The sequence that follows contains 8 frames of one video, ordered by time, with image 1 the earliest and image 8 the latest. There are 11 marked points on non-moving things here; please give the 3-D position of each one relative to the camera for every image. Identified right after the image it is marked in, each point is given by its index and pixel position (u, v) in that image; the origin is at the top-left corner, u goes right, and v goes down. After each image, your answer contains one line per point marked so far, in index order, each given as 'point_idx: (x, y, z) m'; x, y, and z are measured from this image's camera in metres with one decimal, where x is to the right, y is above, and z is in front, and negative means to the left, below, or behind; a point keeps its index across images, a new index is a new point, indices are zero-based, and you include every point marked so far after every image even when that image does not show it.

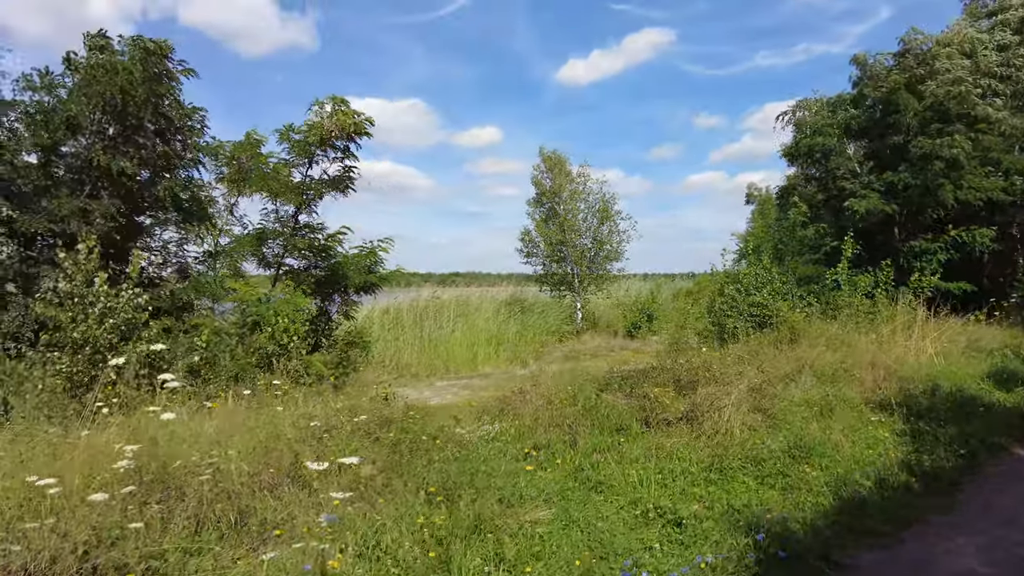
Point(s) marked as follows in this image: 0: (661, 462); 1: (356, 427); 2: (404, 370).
0: (+0.9, -1.1, +3.9) m
1: (-1.2, -1.1, +5.1) m
2: (-2.4, -1.8, +13.8) m
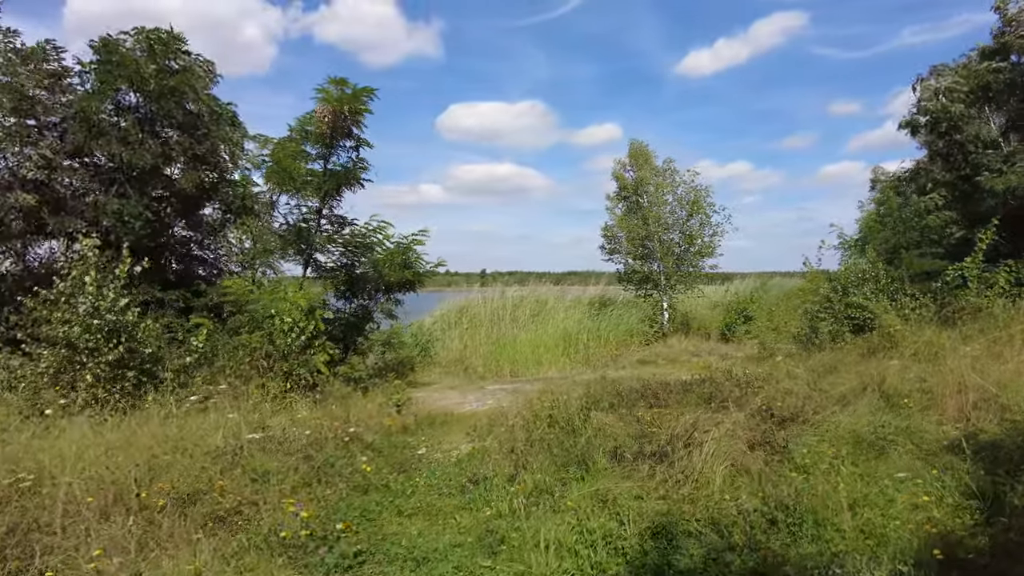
0: (+0.4, -1.0, +2.9) m
1: (-1.5, -1.1, +4.5) m
2: (-1.0, -1.8, +13.2) m
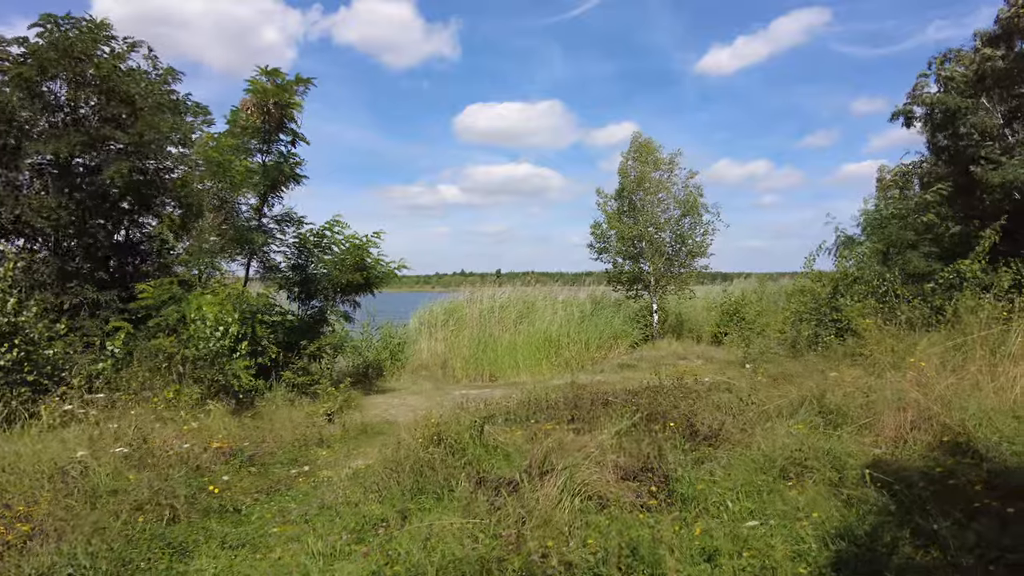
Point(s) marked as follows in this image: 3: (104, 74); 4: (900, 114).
0: (-0.4, -1.0, +2.5) m
1: (-2.2, -1.1, +4.1) m
2: (-1.5, -1.8, +12.8) m
3: (-5.0, +2.6, +7.9) m
4: (+6.5, +2.8, +10.8) m
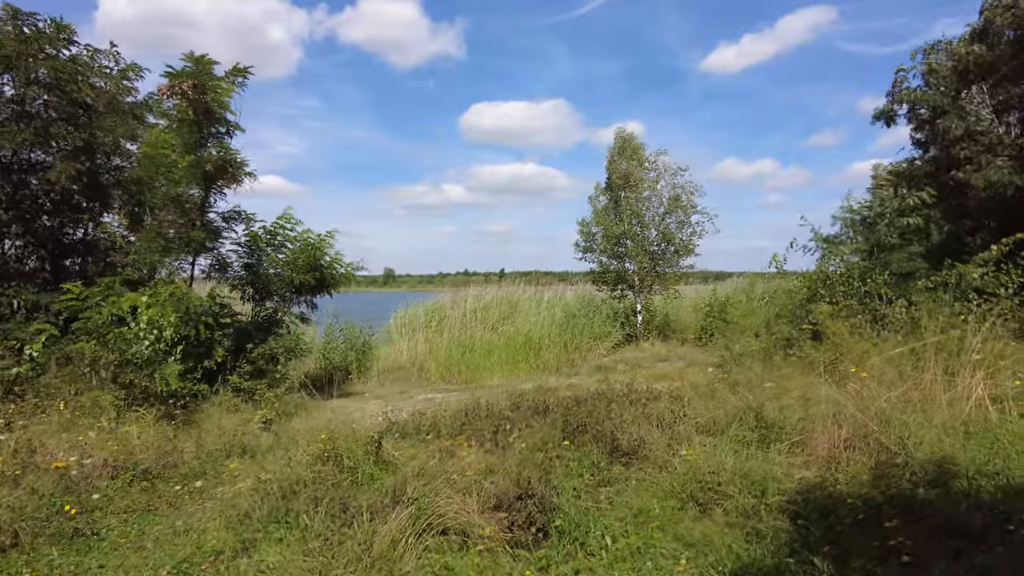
0: (-1.0, -1.1, +2.1) m
1: (-2.8, -1.1, +3.8) m
2: (-2.0, -1.8, +12.5) m
3: (-5.5, +2.6, +7.6) m
4: (+6.0, +2.8, +10.4) m
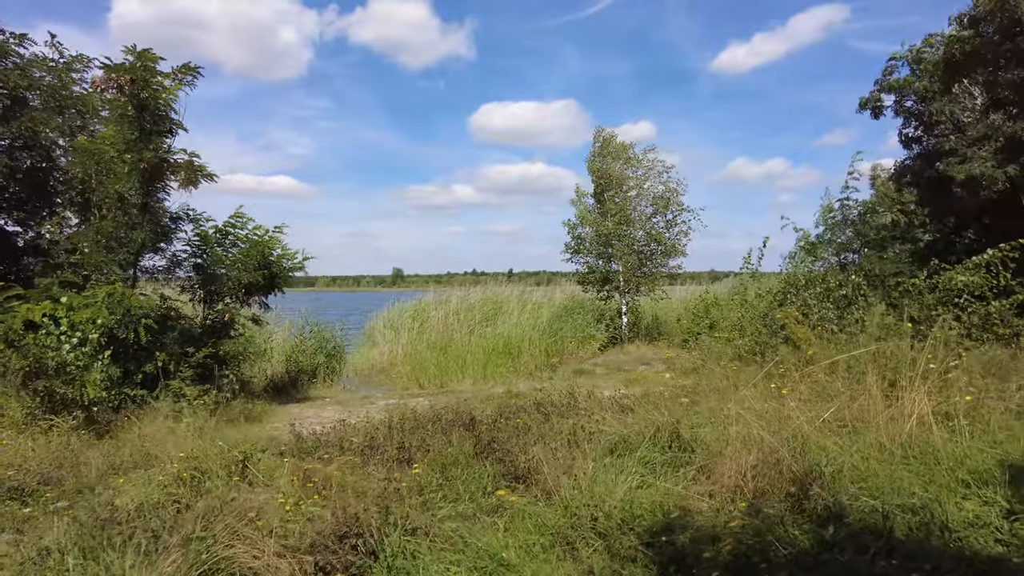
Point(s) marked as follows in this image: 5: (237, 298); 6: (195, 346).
0: (-1.6, -1.1, +1.8) m
1: (-3.4, -1.1, +3.4) m
2: (-2.4, -1.8, +12.1) m
3: (-6.1, +2.6, +7.3) m
4: (+5.5, +2.8, +9.9) m
5: (-3.7, -0.1, +8.7) m
6: (-3.9, -0.7, +7.9) m
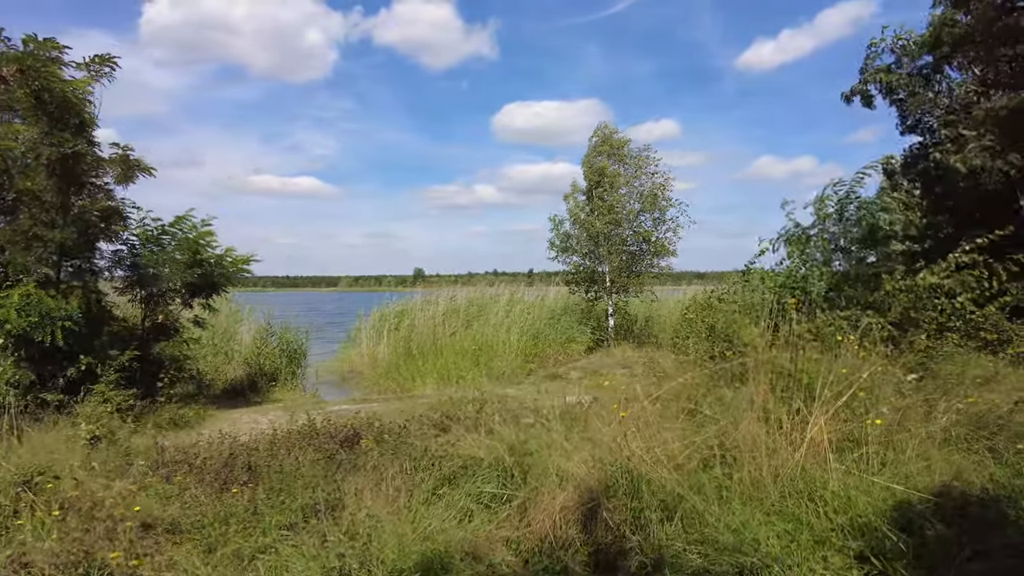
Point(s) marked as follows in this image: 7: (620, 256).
0: (-2.5, -1.1, +1.4) m
1: (-4.3, -1.1, +3.1) m
2: (-3.0, -1.8, +11.7) m
3: (-6.7, +2.6, +7.1) m
4: (+4.9, +2.8, +9.2) m
5: (-4.3, -0.1, +8.4) m
6: (-4.6, -0.7, +7.6) m
7: (+2.4, +0.7, +14.5) m
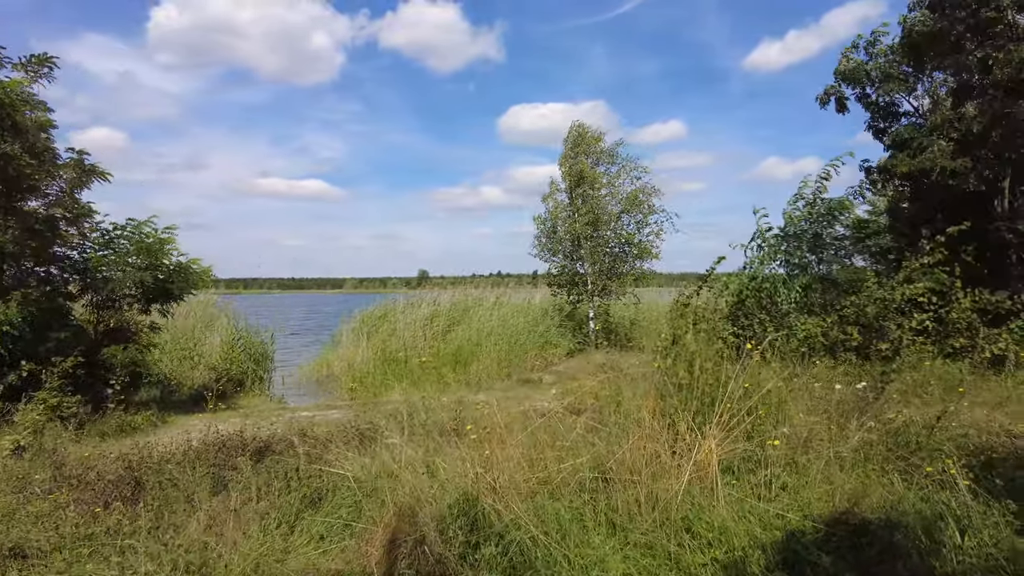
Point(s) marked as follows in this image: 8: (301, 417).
0: (-3.1, -1.1, +1.2) m
1: (-4.8, -1.2, +2.9) m
2: (-3.4, -1.9, +11.6) m
3: (-7.3, +2.6, +7.0) m
4: (+4.4, +2.7, +9.0) m
5: (-4.8, -0.2, +8.2) m
6: (-5.1, -0.8, +7.5) m
7: (+2.0, +0.7, +14.2) m
8: (-2.8, -1.7, +8.7) m
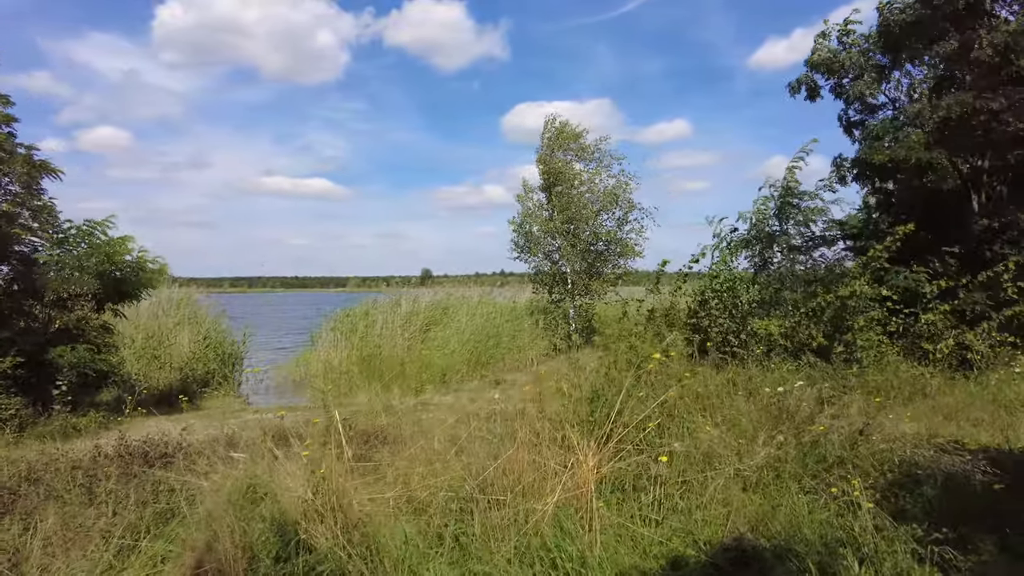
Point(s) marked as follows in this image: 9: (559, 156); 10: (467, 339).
0: (-3.7, -1.1, +0.9) m
1: (-5.3, -1.2, +2.7) m
2: (-3.9, -1.8, +11.3) m
3: (-7.7, +2.6, +6.8) m
4: (+3.9, +2.7, +8.7) m
5: (-5.3, -0.2, +8.0) m
6: (-5.6, -0.7, +7.2) m
7: (+1.6, +0.7, +14.0) m
8: (-3.2, -1.7, +8.5) m
9: (+1.1, +2.9, +14.1) m
10: (-0.9, -1.1, +13.4) m
